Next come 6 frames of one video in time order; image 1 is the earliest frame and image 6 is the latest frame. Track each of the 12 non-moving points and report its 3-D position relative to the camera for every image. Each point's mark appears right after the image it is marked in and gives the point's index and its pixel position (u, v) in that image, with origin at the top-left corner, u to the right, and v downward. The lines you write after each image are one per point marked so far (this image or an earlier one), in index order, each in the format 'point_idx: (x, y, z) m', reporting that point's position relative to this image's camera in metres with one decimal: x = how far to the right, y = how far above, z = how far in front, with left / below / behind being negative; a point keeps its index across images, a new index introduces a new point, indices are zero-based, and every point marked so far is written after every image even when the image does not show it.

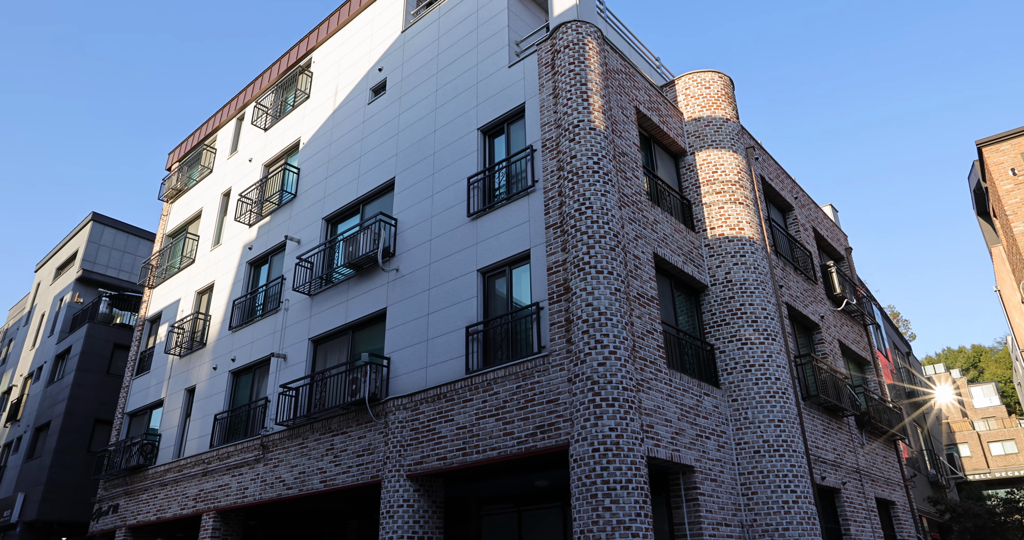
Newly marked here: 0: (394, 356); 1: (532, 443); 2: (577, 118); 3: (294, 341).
0: (-2.6, -1.9, +14.5) m
1: (+0.4, -2.9, +11.2) m
2: (+1.3, +2.9, +12.8) m
3: (-5.8, -1.9, +17.4) m
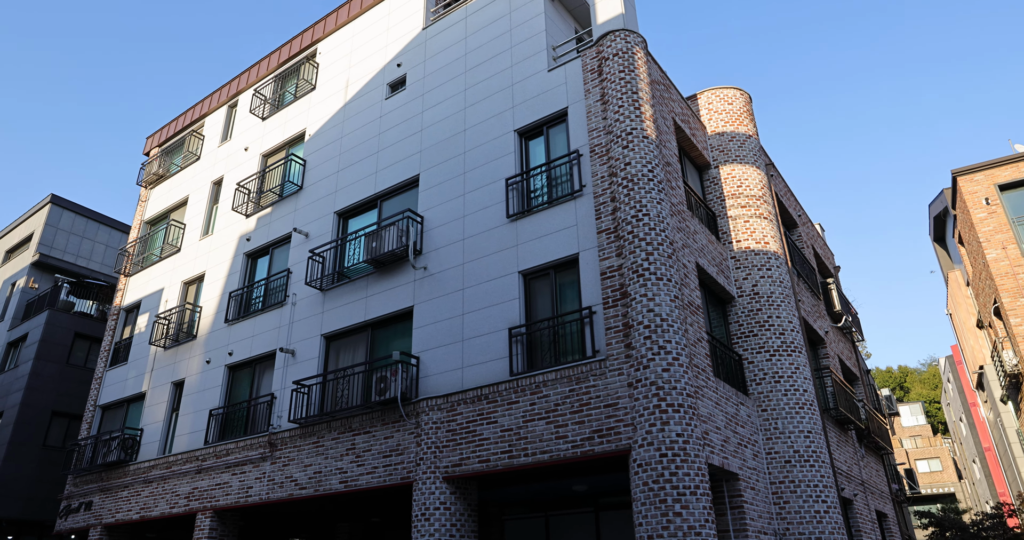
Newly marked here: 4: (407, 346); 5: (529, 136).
0: (-1.9, -1.8, +14.3) m
1: (+1.3, -3.0, +11.2) m
2: (+2.3, +2.8, +12.9) m
3: (-5.3, -1.7, +16.9) m
4: (-2.4, -1.7, +14.9) m
5: (+0.4, +3.0, +14.9) m
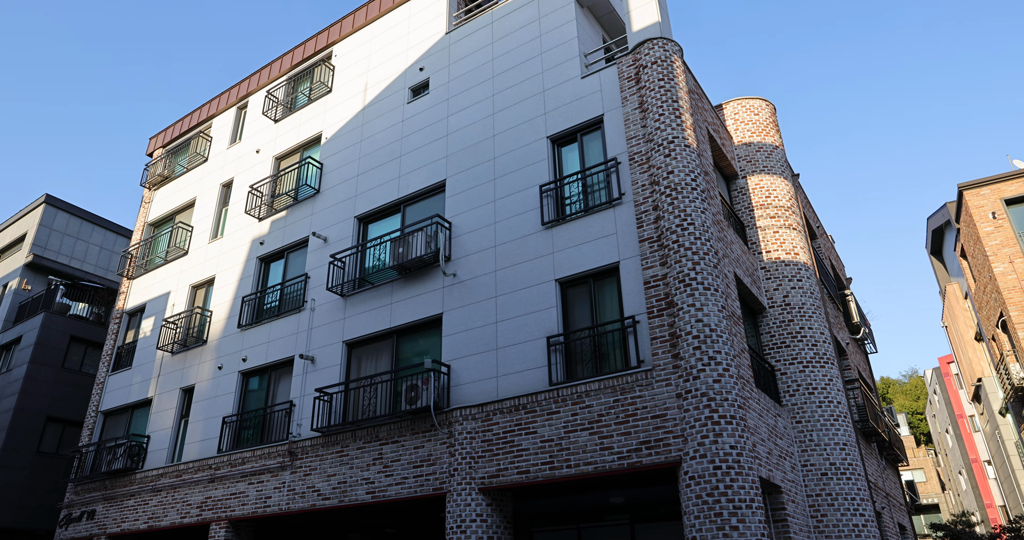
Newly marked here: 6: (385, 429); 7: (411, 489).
0: (-1.2, -2.0, +14.0) m
1: (+2.0, -3.1, +11.1) m
2: (+3.1, +2.6, +12.8) m
3: (-4.7, -1.8, +16.6) m
4: (-1.7, -1.9, +14.7) m
5: (+1.1, +2.8, +14.8) m
6: (-2.7, -3.4, +14.3) m
7: (-2.0, -4.4, +13.3) m
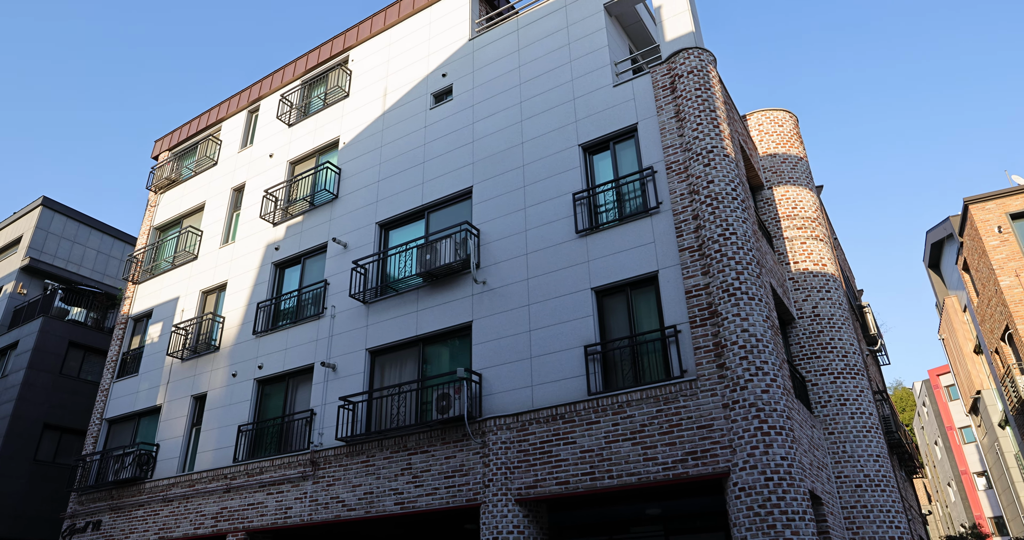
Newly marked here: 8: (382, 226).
0: (-0.5, -2.1, +13.8) m
1: (+2.8, -3.3, +11.0) m
2: (+3.8, +2.4, +12.8) m
3: (-4.1, -2.0, +16.3) m
4: (-1.0, -2.0, +14.5) m
5: (+1.8, +2.6, +14.7) m
6: (-2.1, -3.6, +14.0) m
7: (-1.4, -4.5, +13.1) m
8: (-3.4, +1.2, +17.4) m
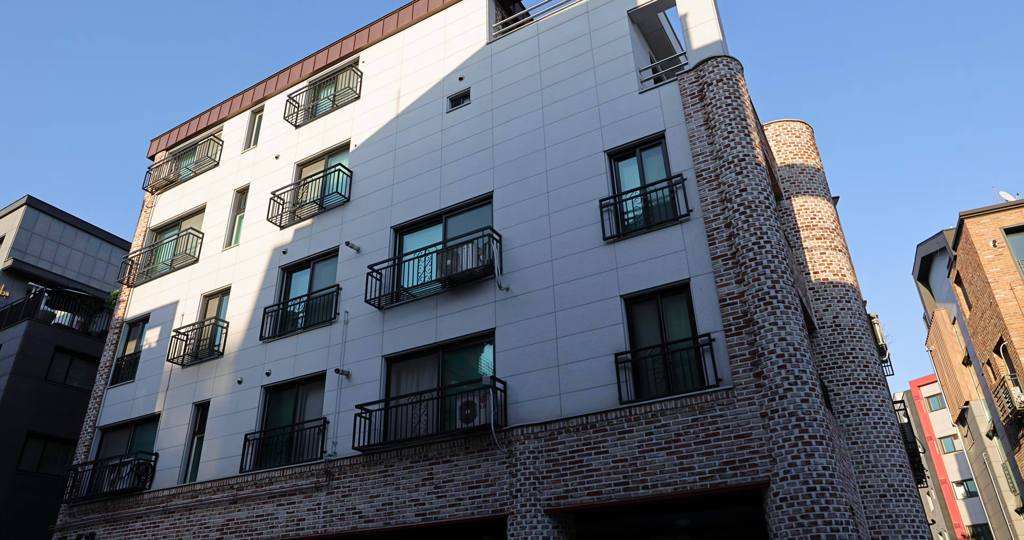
0: (0.0, -2.3, +13.6) m
1: (+3.4, -3.4, +10.8) m
2: (+4.4, +2.3, +12.8) m
3: (-3.7, -2.1, +15.9) m
4: (-0.5, -2.1, +14.2) m
5: (+2.3, +2.5, +14.6) m
6: (-1.6, -3.7, +13.7) m
7: (-0.8, -4.6, +12.8) m
8: (-3.0, +1.0, +17.1) m
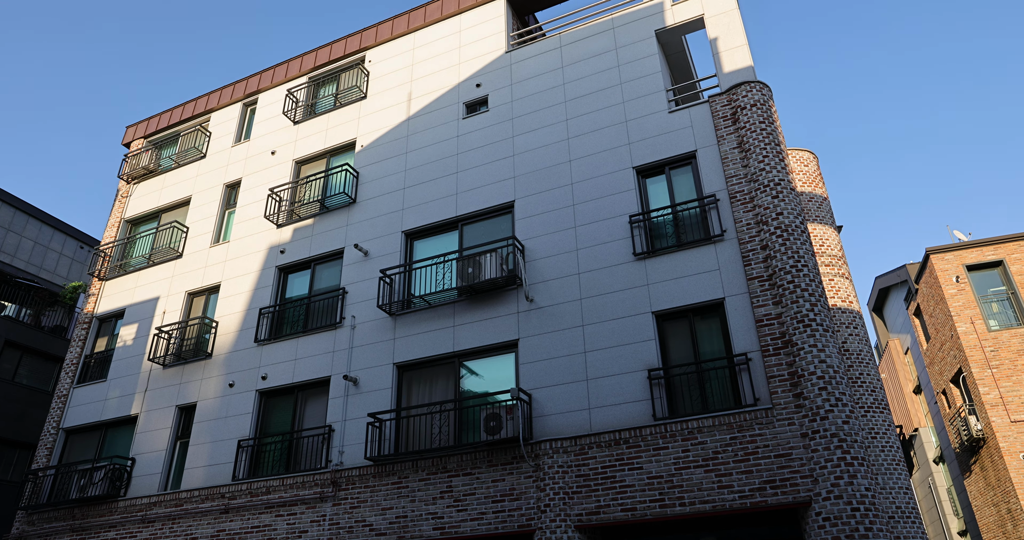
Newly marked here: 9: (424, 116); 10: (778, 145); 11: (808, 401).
0: (+0.5, -2.5, +13.4) m
1: (+4.1, -3.7, +10.9) m
2: (+5.2, +1.8, +13.1) m
3: (-3.3, -2.2, +15.4) m
4: (-0.1, -2.3, +14.0) m
5: (+3.0, +2.1, +14.7) m
6: (-1.1, -3.8, +13.3) m
7: (-0.4, -4.8, +12.4) m
8: (-2.6, +0.9, +16.7) m
9: (-2.4, +4.2, +18.2) m
10: (+5.4, +2.5, +13.5) m
11: (+5.0, -2.2, +11.2) m
